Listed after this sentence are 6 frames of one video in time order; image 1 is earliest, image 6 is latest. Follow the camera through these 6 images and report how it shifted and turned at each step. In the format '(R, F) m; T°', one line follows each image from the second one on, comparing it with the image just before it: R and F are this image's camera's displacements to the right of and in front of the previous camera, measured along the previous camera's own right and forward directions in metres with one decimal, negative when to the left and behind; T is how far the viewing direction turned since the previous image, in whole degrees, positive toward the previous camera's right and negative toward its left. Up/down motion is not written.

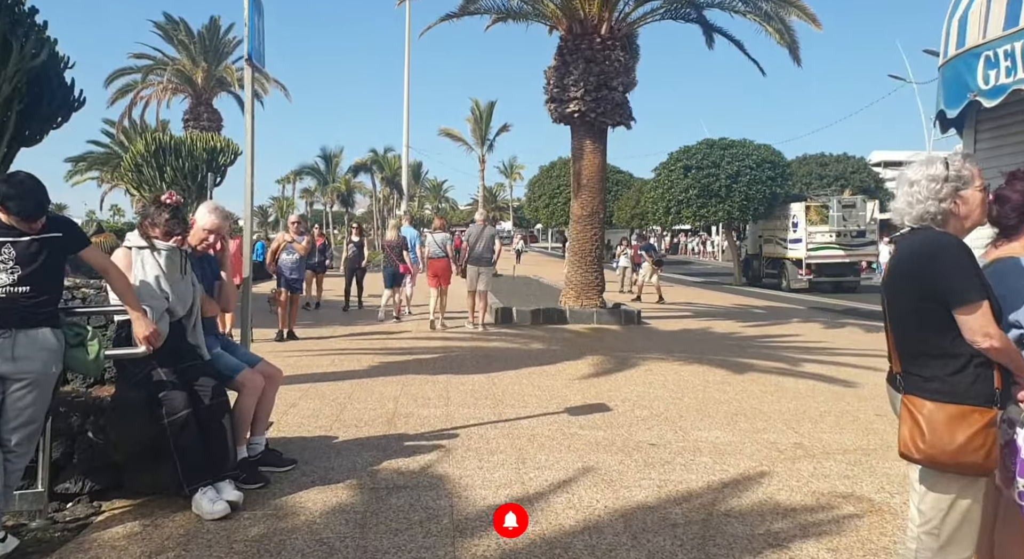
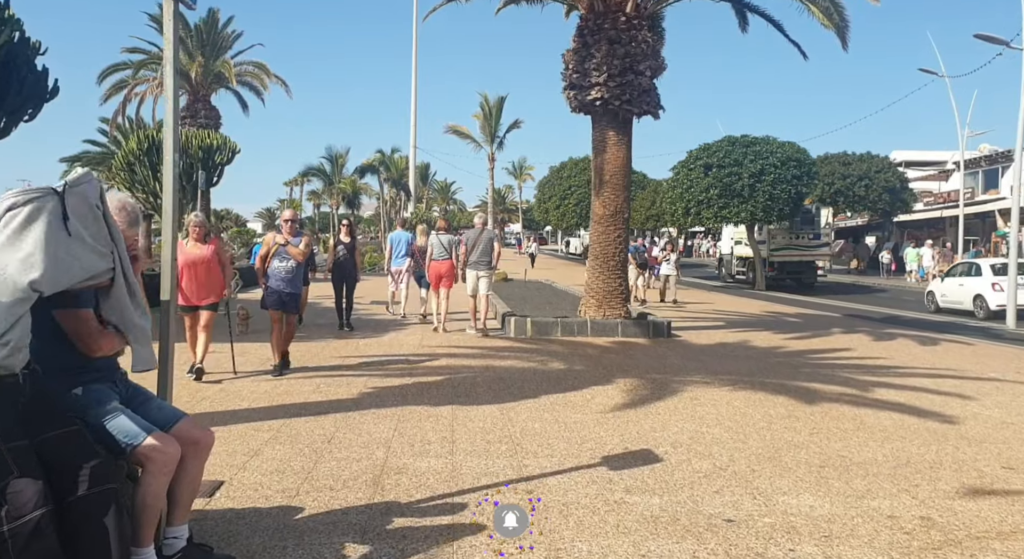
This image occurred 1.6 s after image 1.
(-0.1, +1.3) m; -1°
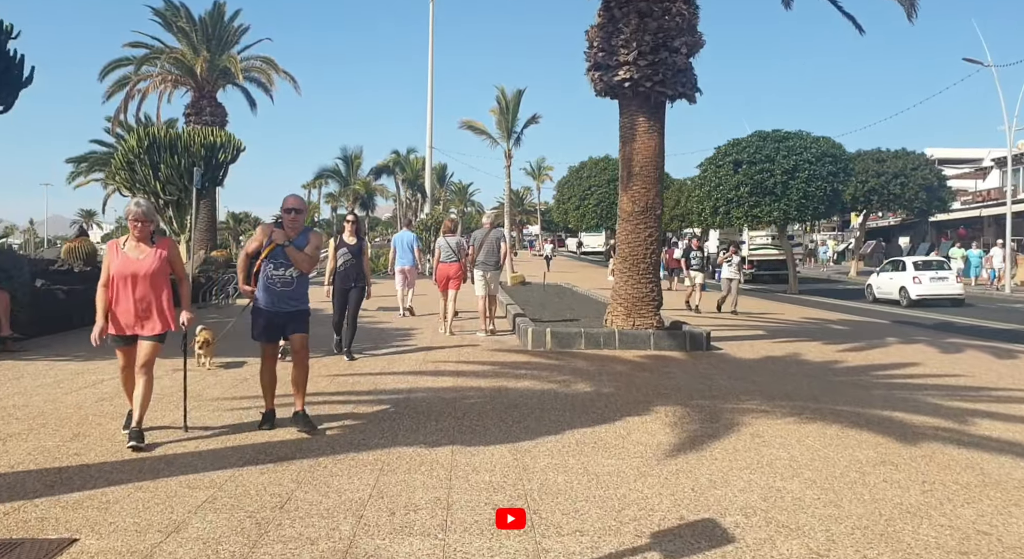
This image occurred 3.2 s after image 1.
(0.0, +1.3) m; -1°
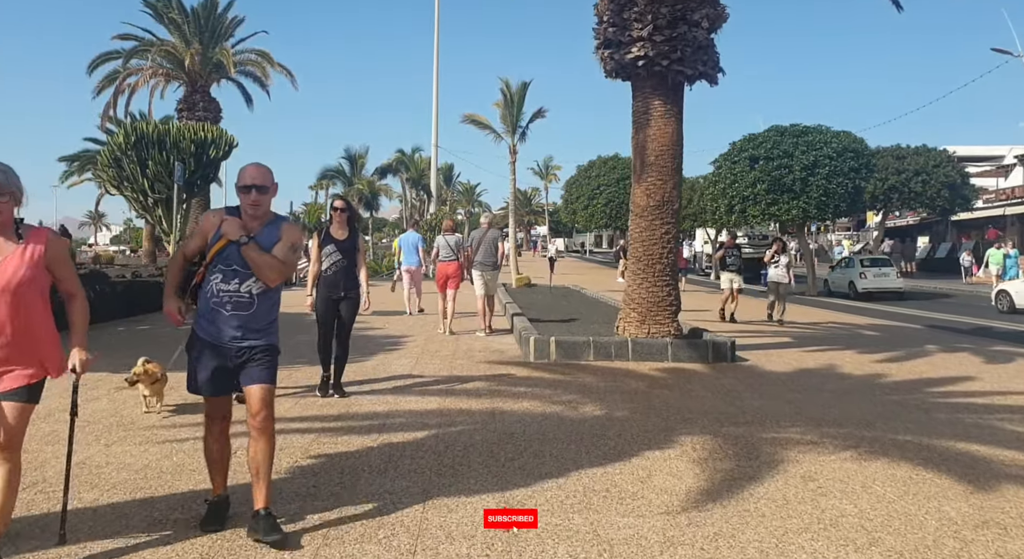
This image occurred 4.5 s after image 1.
(+0.1, +1.1) m; -1°
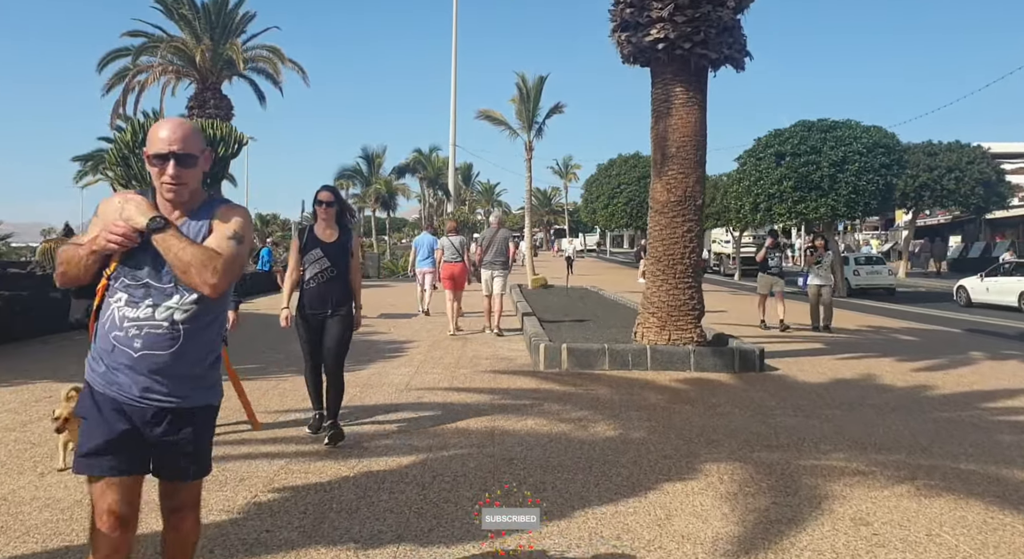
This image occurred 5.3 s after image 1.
(+0.1, +0.7) m; -2°
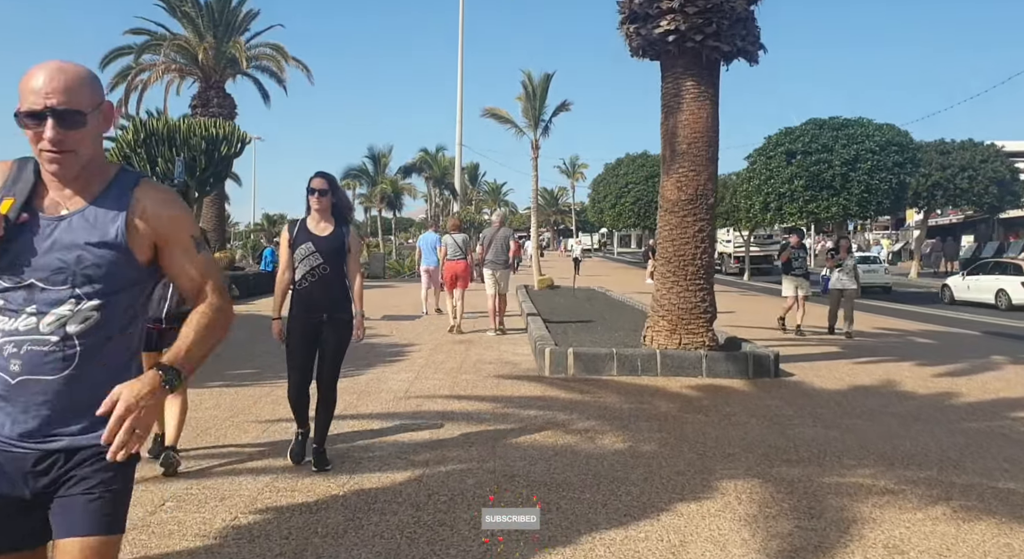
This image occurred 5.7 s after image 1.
(0.0, +0.3) m; -1°
